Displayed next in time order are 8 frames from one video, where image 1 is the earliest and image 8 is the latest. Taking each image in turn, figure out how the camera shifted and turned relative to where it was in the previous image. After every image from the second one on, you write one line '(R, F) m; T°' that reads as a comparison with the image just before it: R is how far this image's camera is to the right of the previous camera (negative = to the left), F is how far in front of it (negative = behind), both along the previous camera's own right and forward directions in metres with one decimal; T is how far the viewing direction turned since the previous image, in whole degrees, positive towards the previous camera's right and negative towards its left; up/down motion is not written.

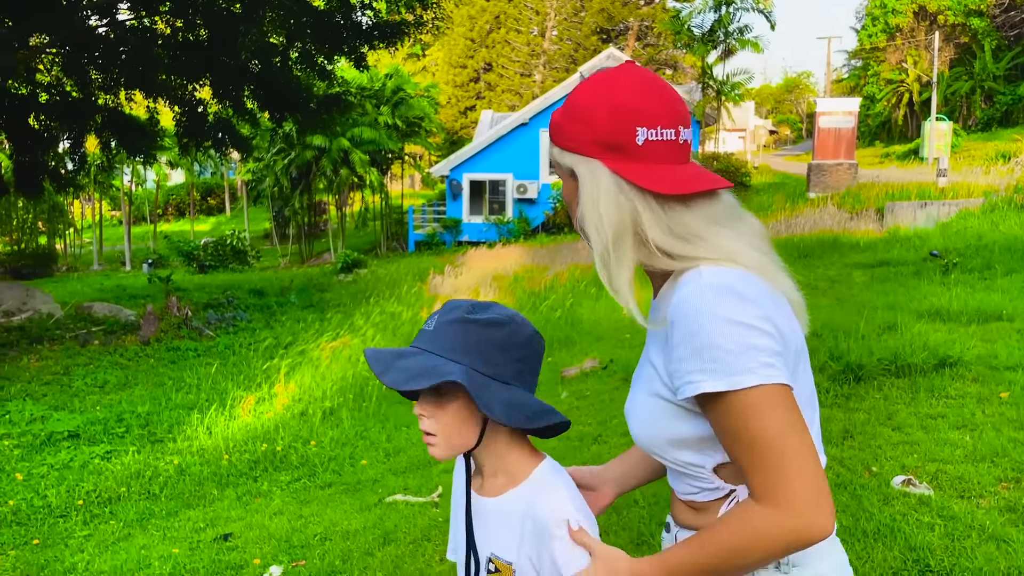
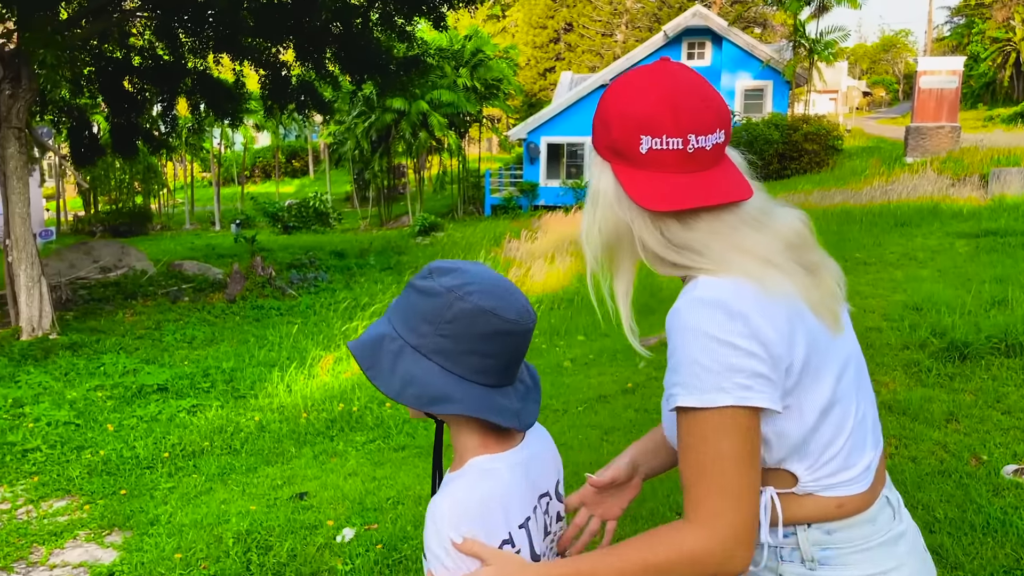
(0.0, +0.1) m; -6°
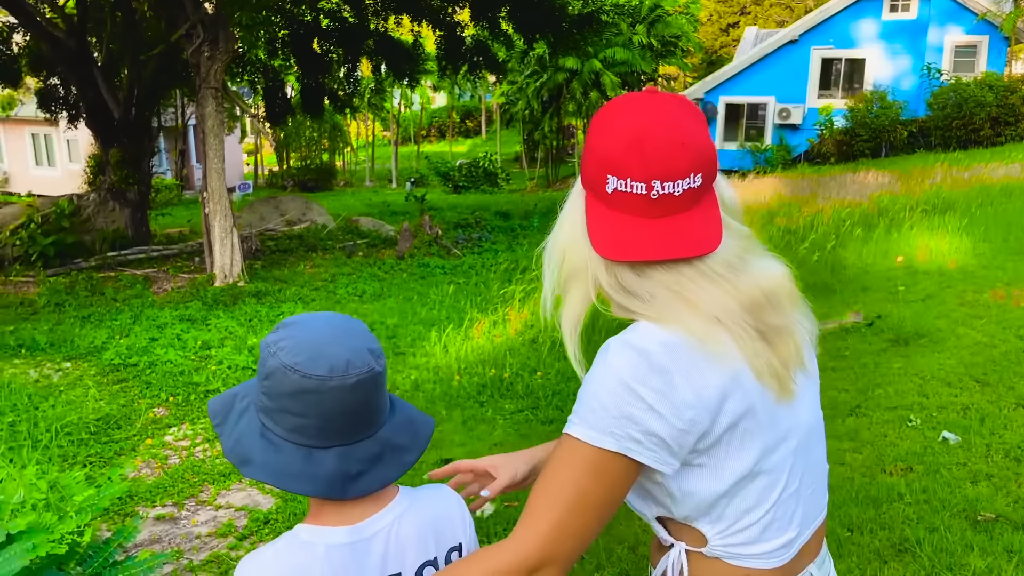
(0.0, +0.2) m; -12°
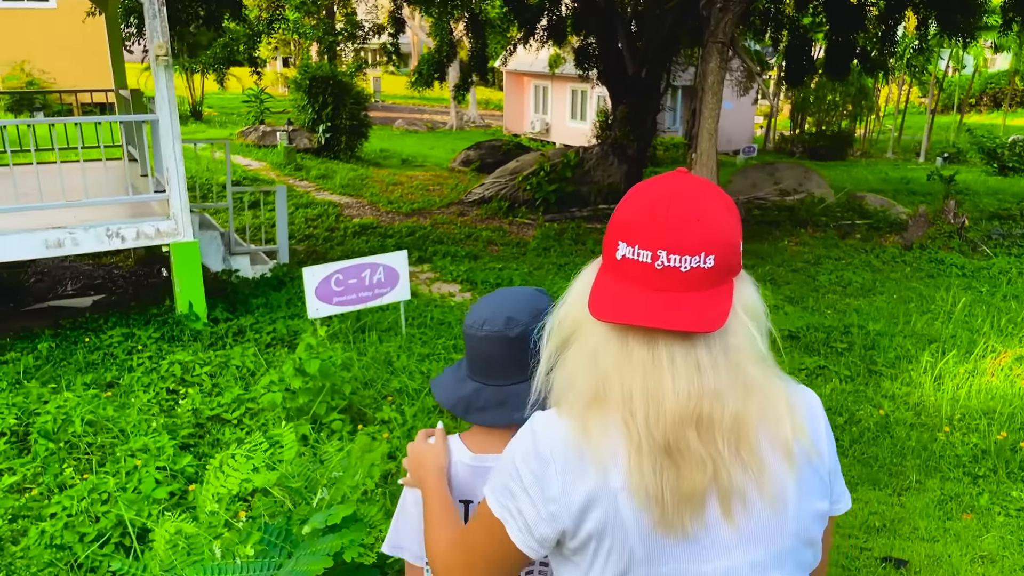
(0.0, +0.9) m; -35°
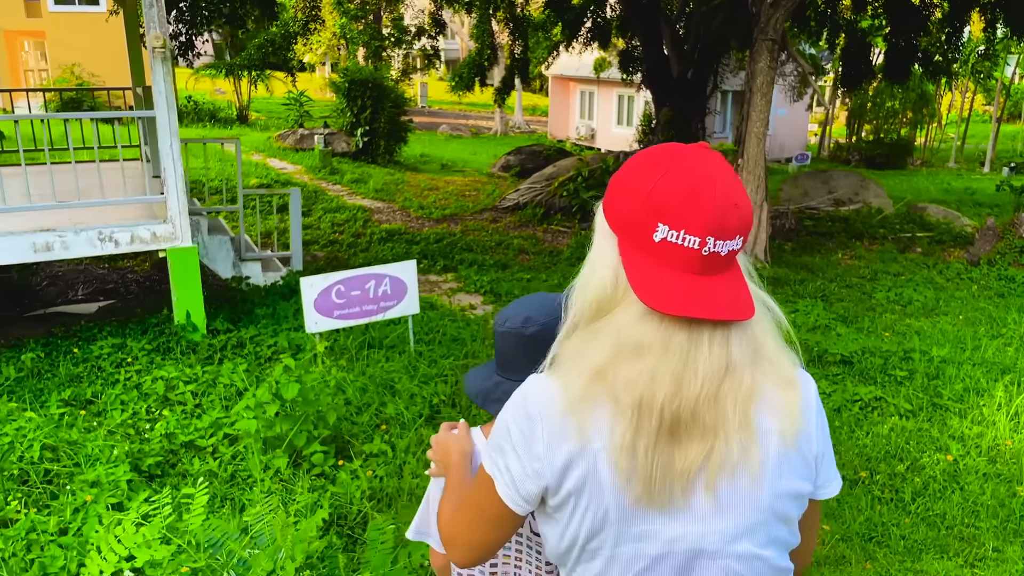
(+0.2, +0.5) m; -3°
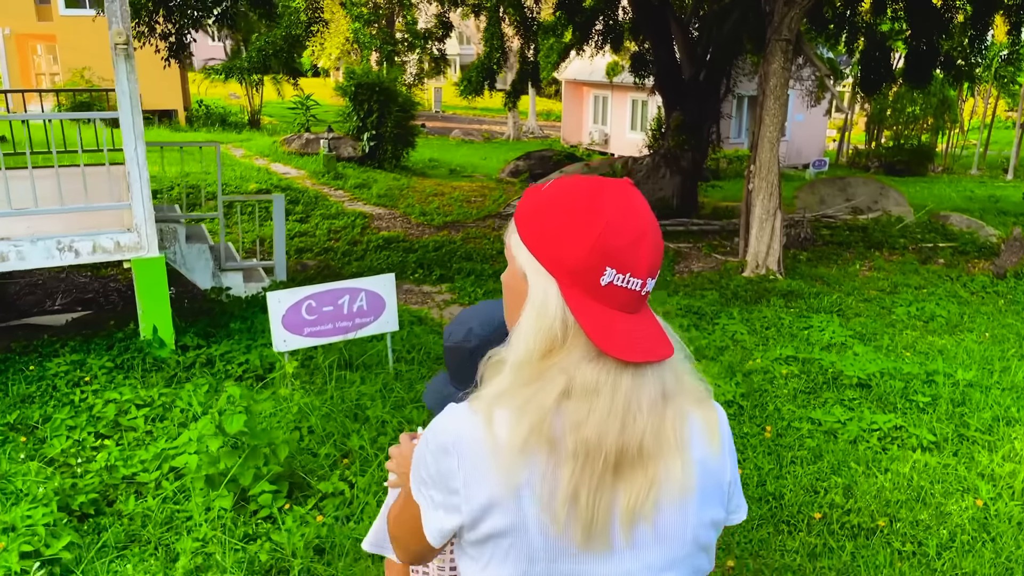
(+0.2, +0.4) m; -1°
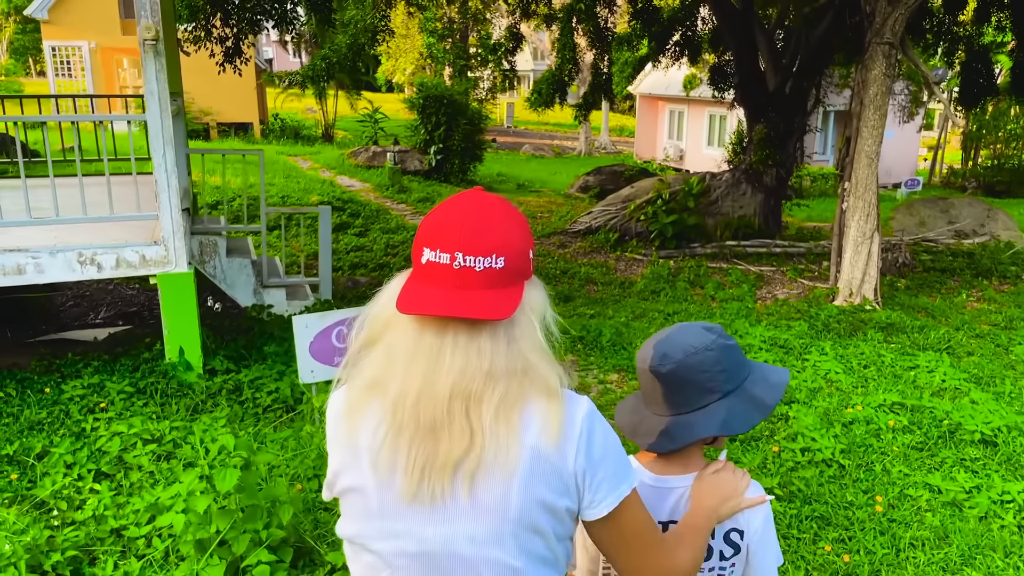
(0.0, +0.6) m; -5°
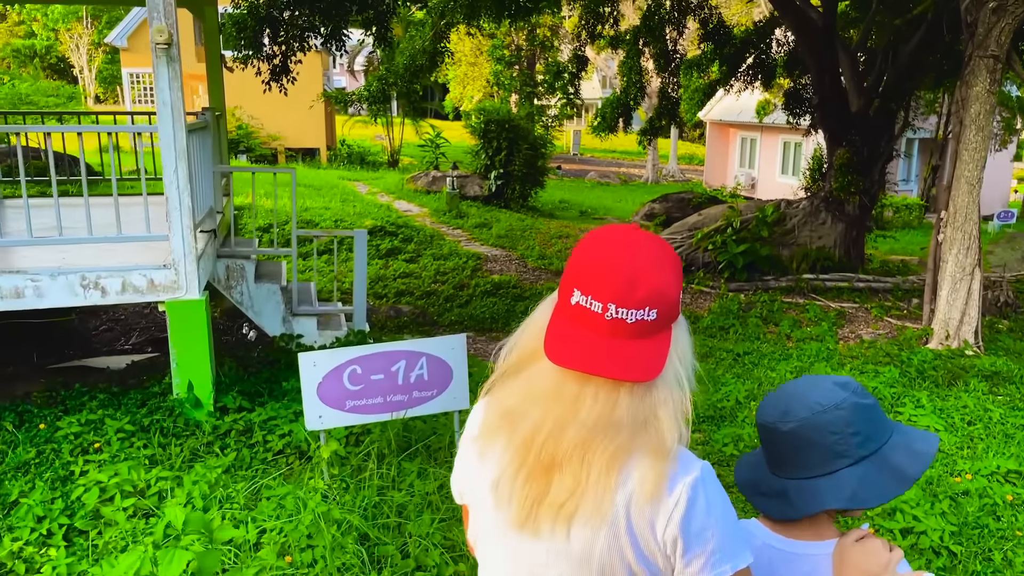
(+0.1, +0.6) m; -5°
